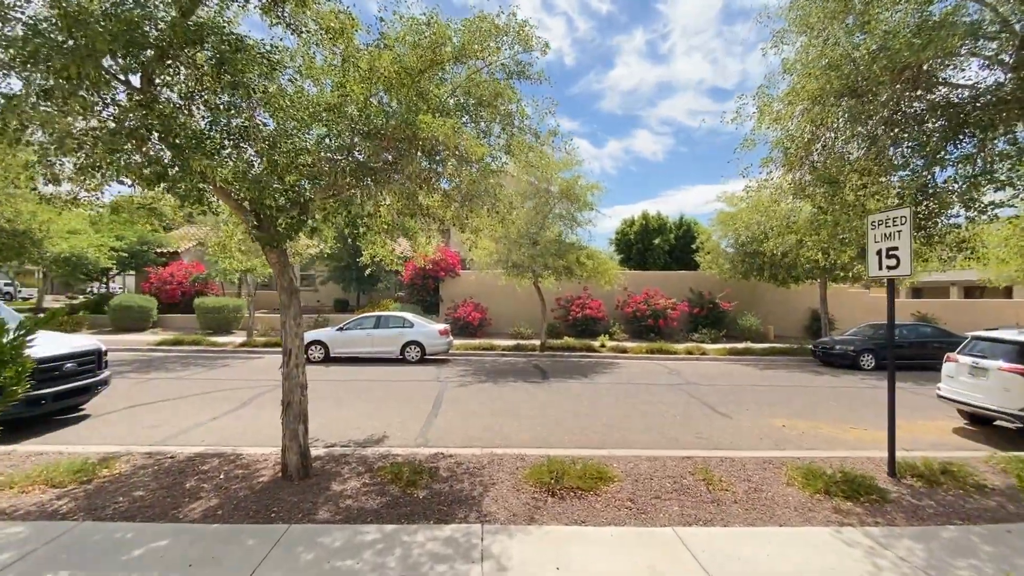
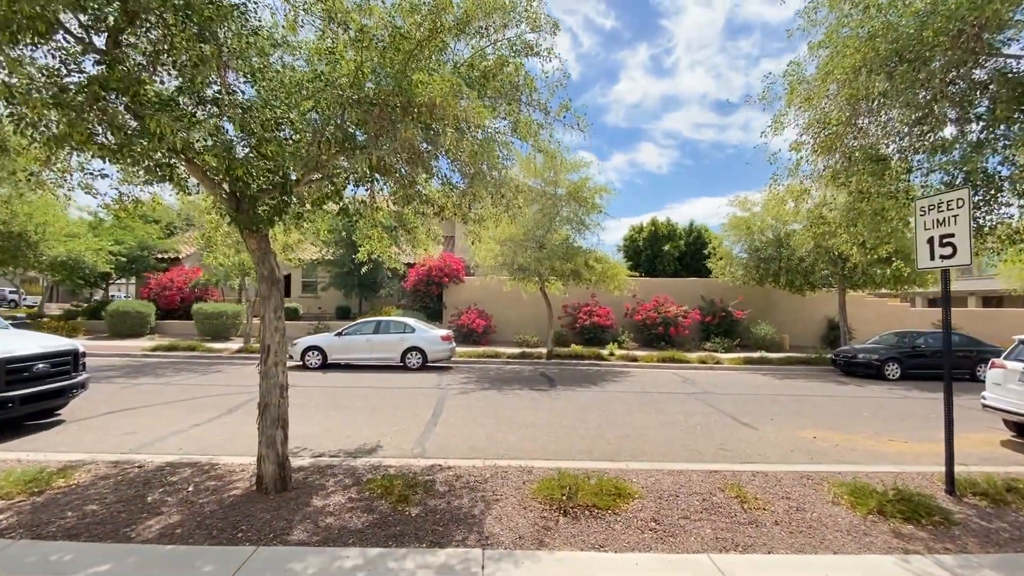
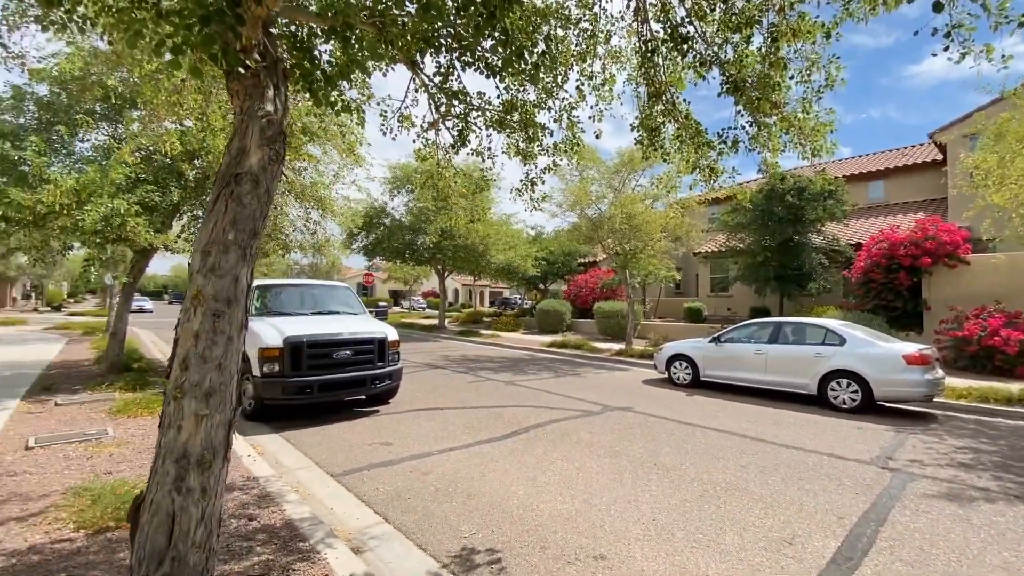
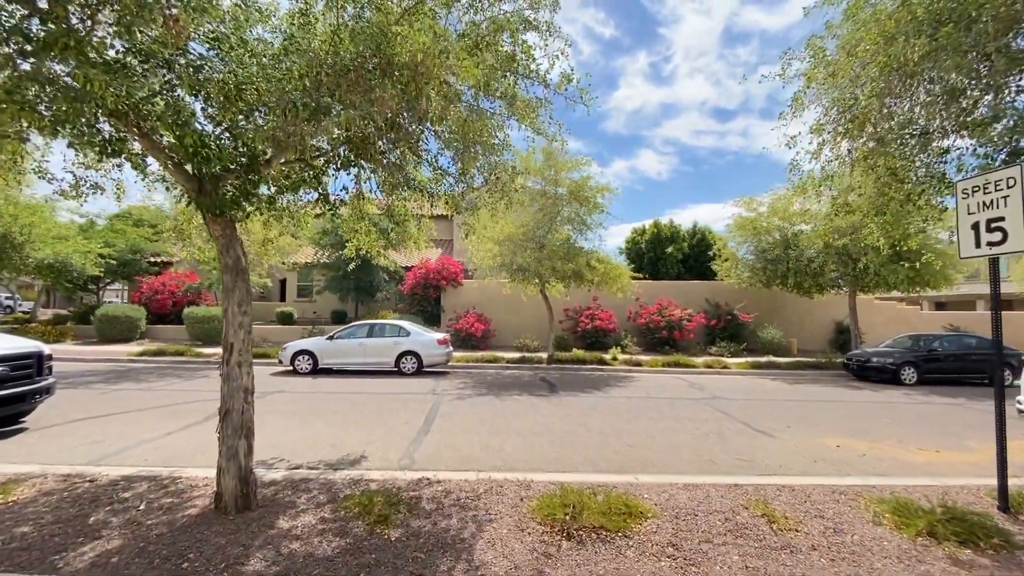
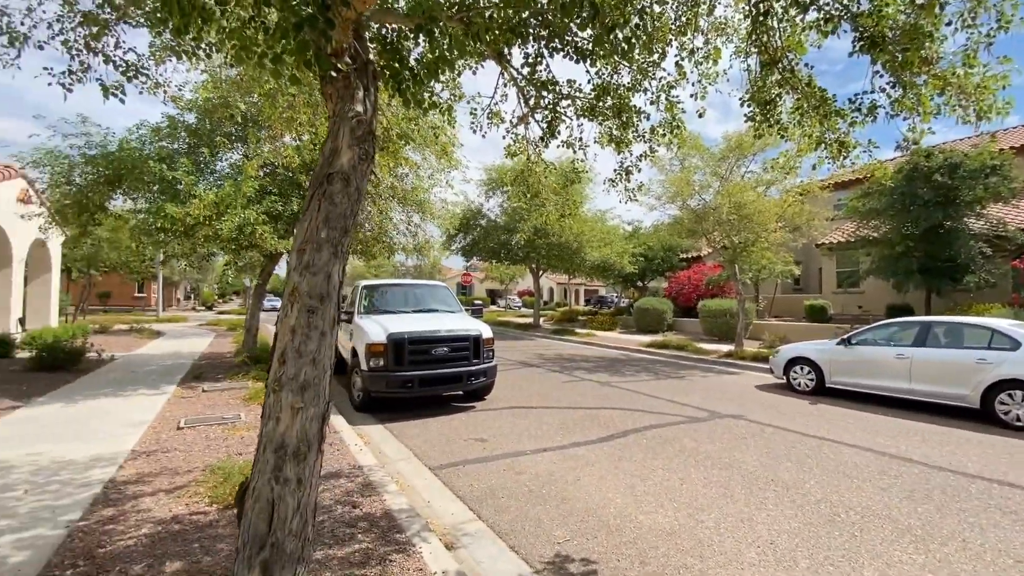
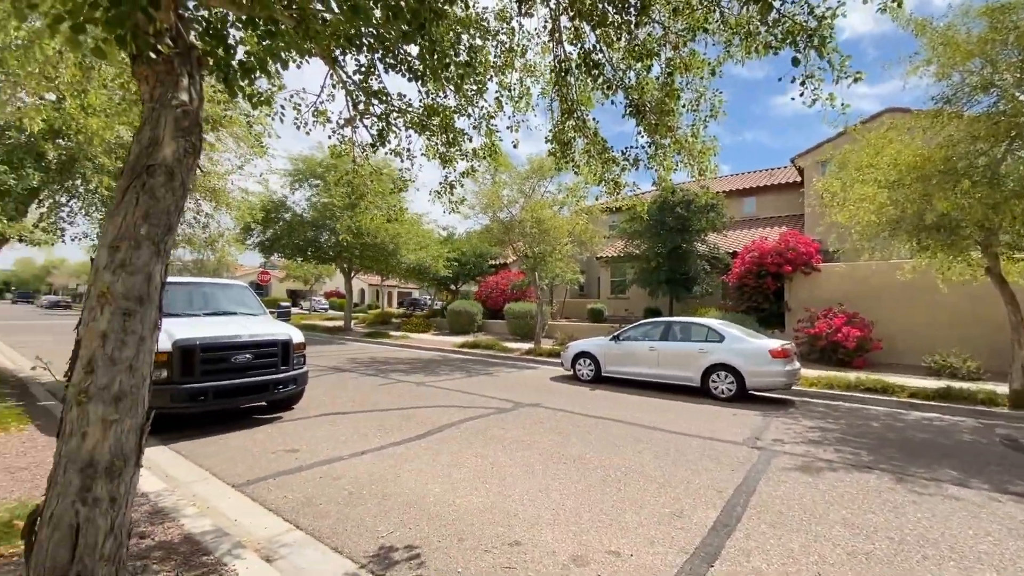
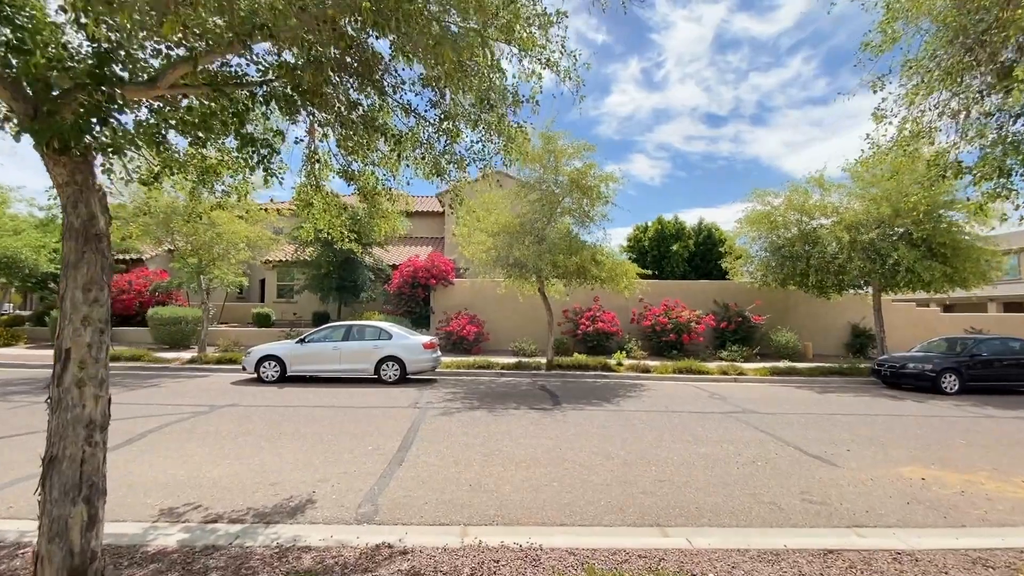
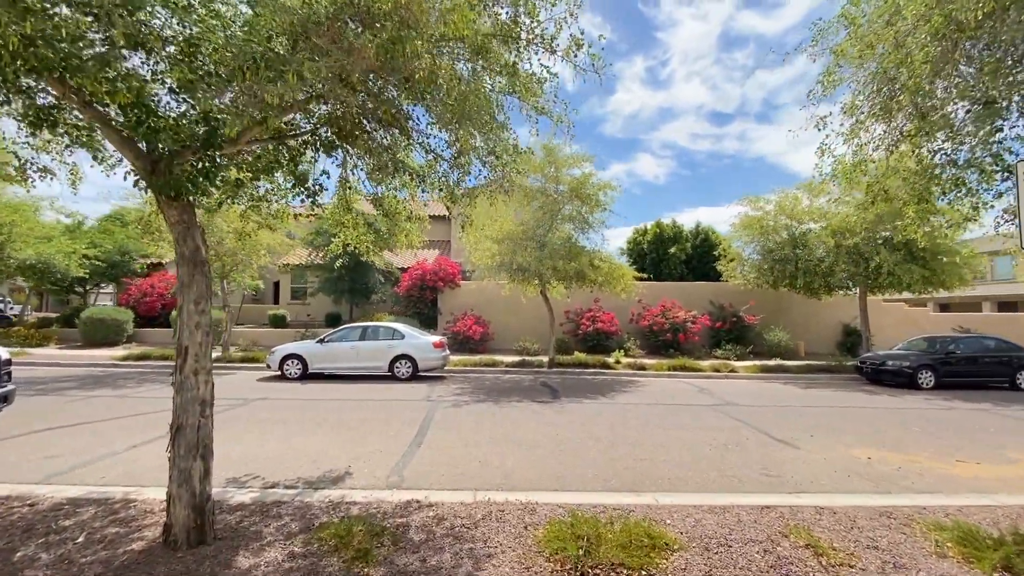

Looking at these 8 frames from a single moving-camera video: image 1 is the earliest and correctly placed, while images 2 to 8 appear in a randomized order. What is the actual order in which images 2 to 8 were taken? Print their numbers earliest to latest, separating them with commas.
2, 4, 8, 7, 6, 3, 5
